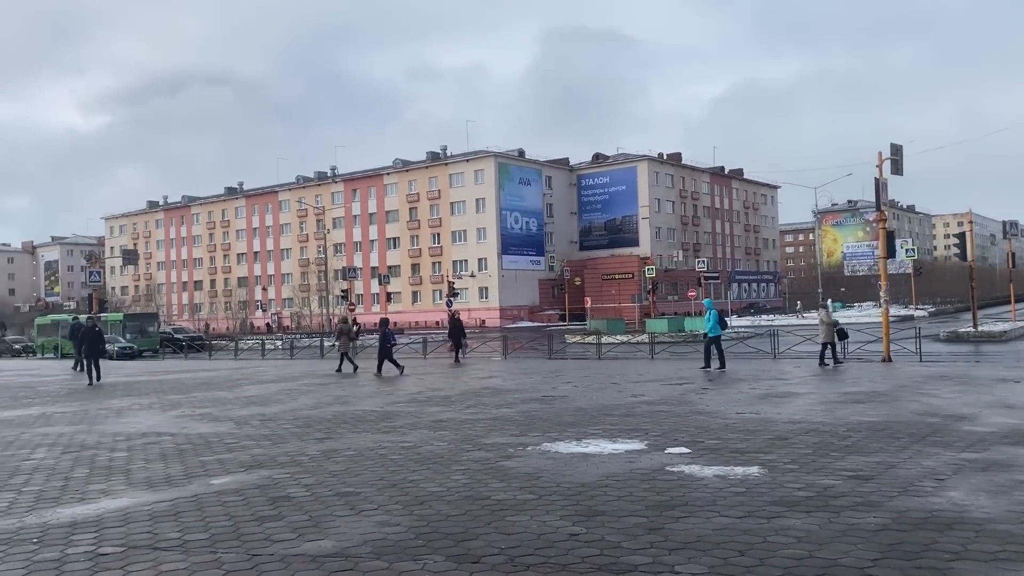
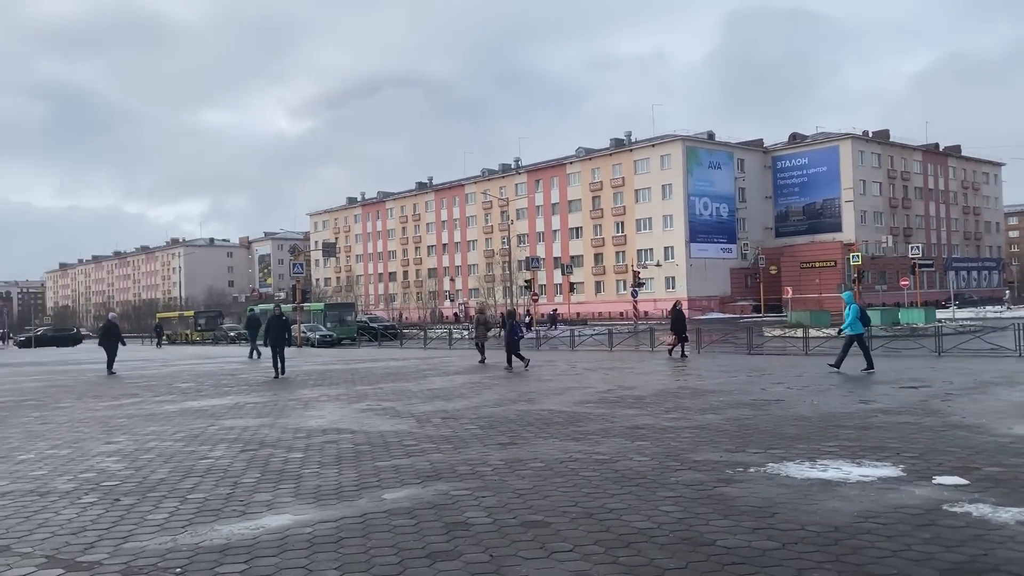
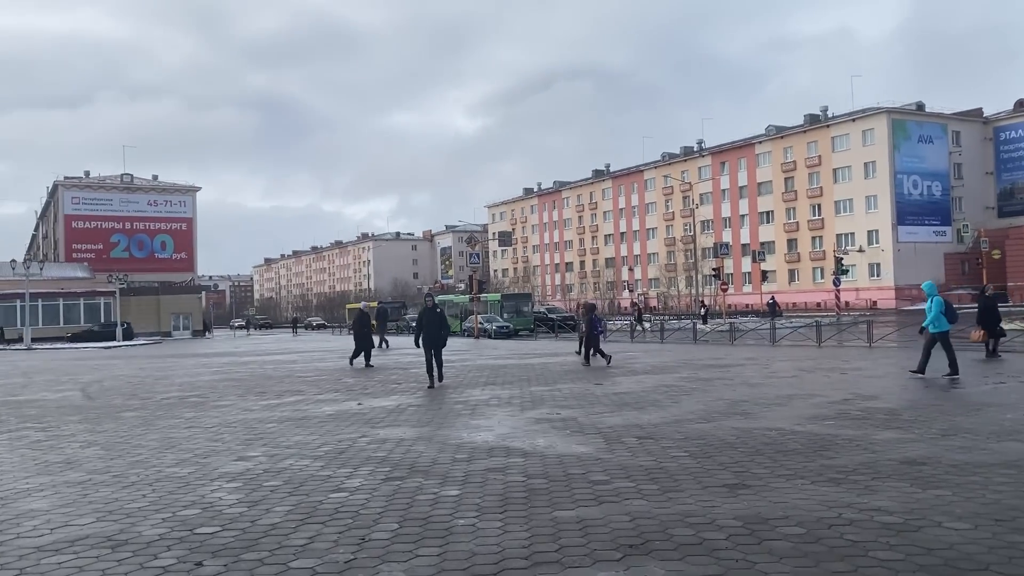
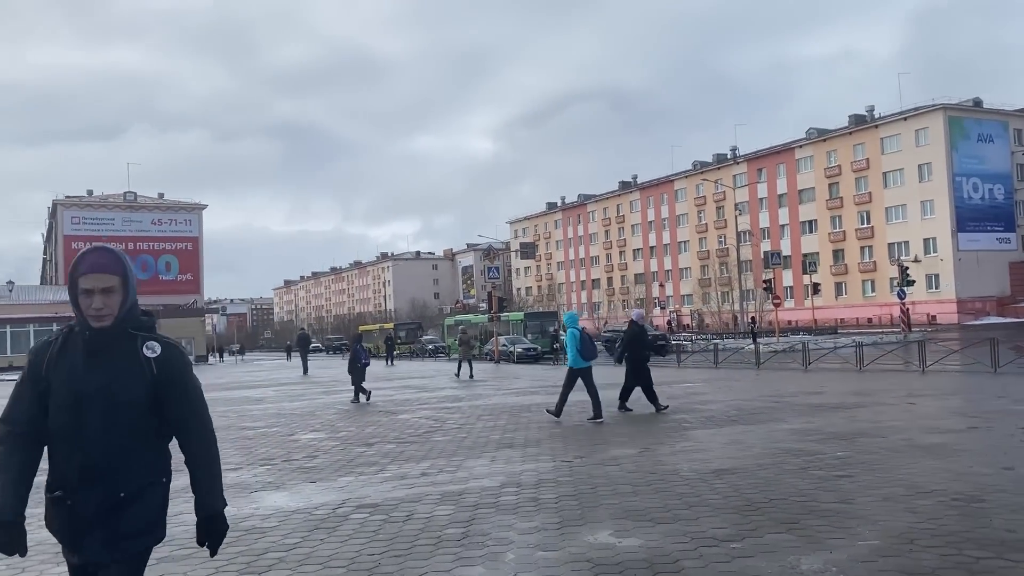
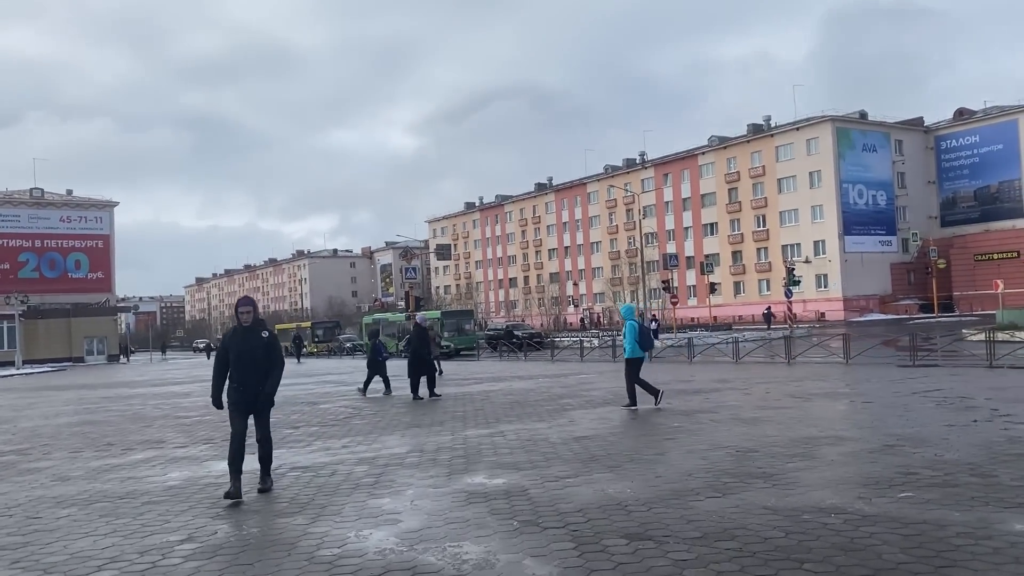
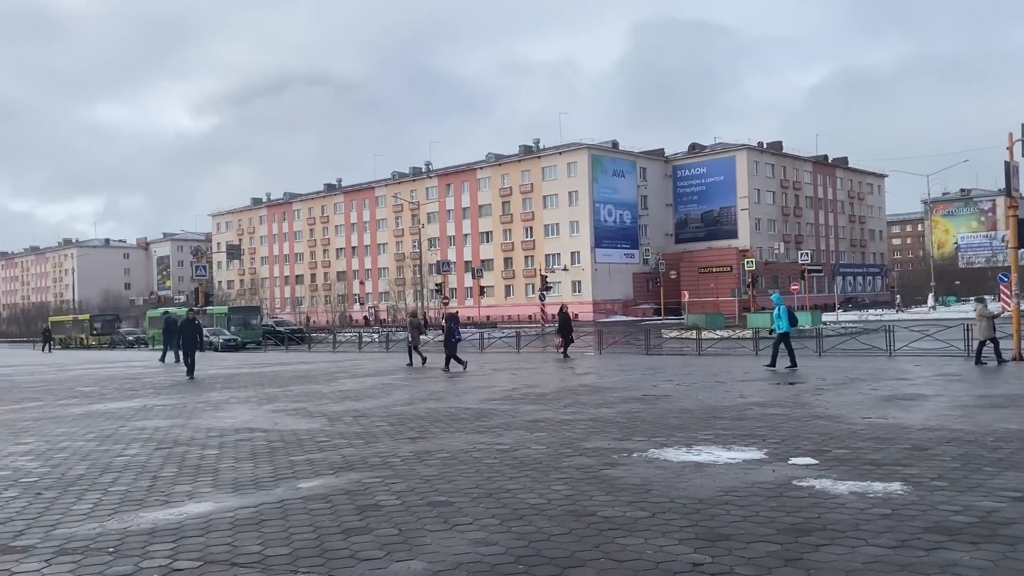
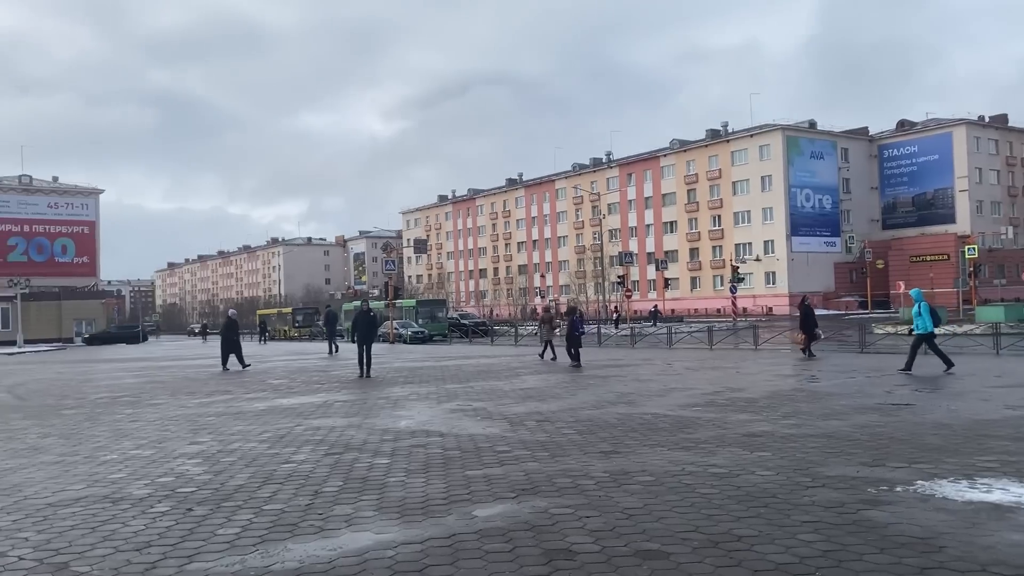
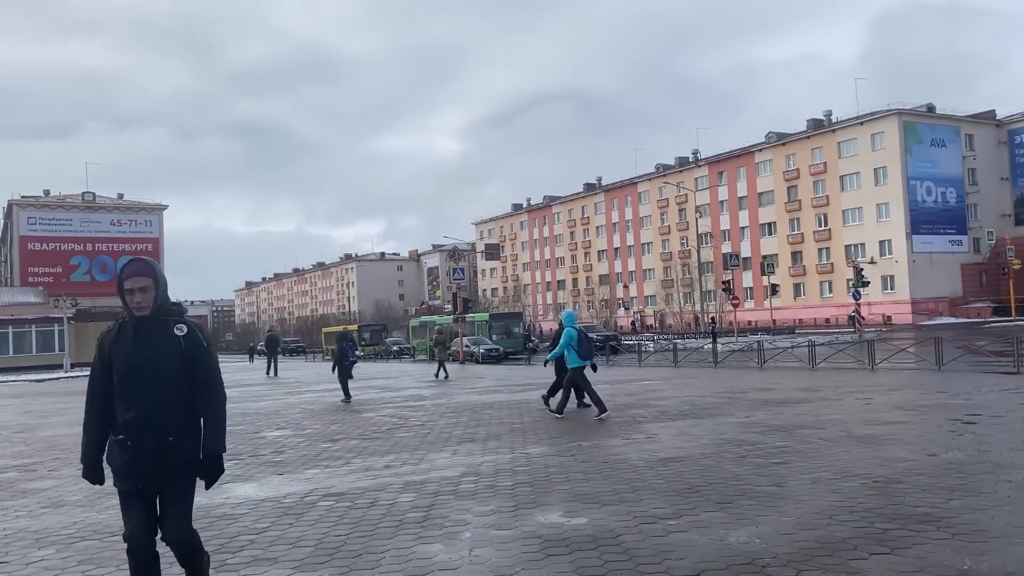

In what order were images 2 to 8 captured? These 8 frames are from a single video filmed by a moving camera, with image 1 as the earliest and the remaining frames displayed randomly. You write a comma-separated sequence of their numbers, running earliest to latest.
6, 2, 7, 3, 5, 8, 4
